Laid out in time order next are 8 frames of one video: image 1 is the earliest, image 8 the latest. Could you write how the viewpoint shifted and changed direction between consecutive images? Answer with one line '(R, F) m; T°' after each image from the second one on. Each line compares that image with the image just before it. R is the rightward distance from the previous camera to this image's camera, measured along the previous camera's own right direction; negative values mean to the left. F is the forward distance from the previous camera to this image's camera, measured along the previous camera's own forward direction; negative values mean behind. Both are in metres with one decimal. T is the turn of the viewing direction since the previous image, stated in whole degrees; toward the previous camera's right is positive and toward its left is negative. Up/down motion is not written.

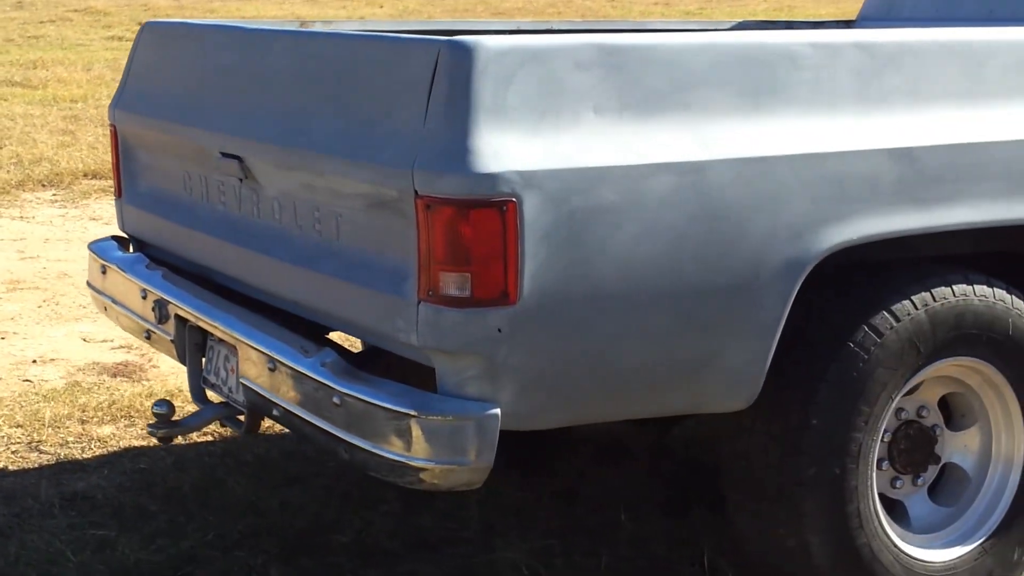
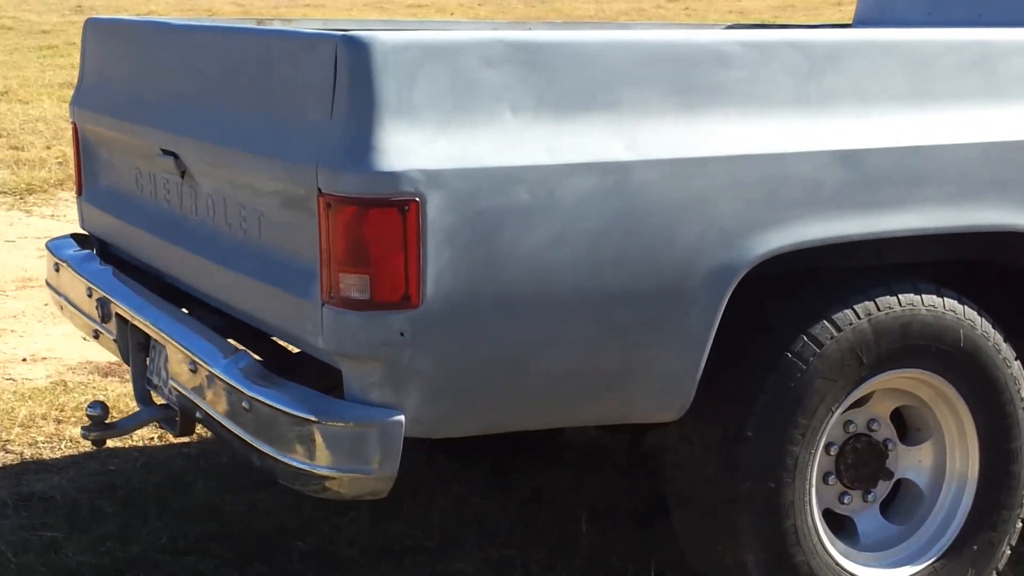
(+0.2, +0.1) m; -3°
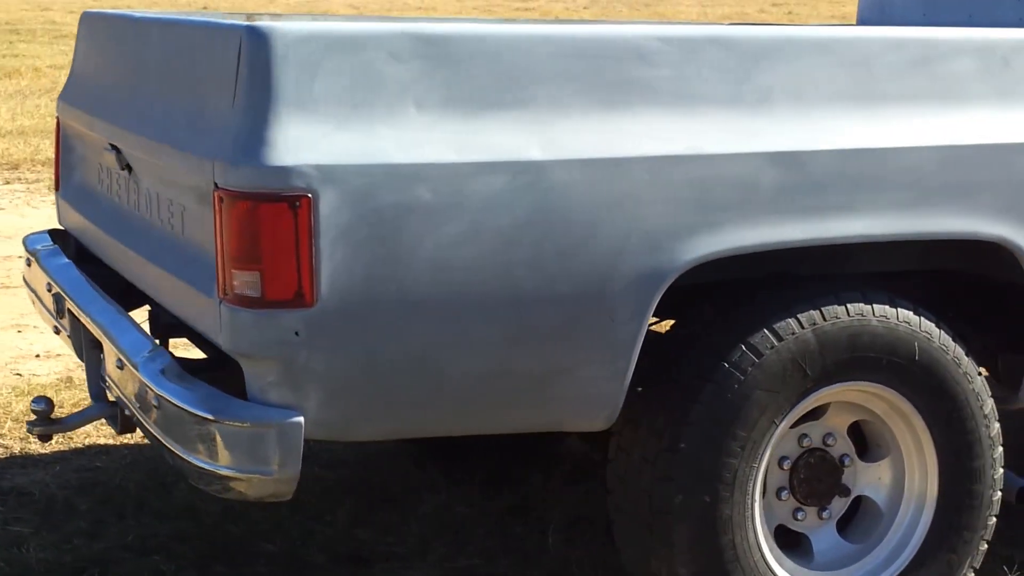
(+0.3, +0.1) m; -4°
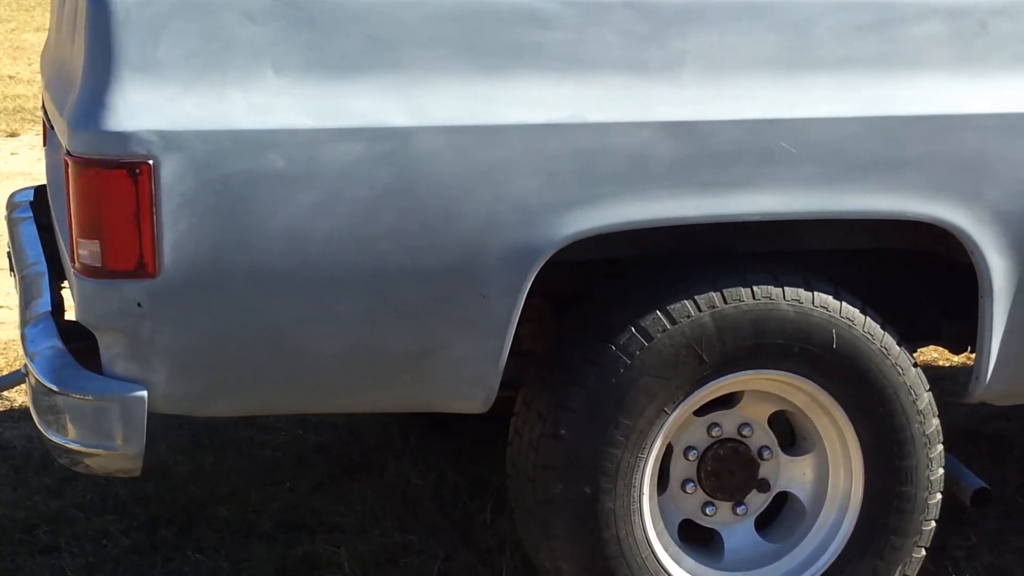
(+0.4, +0.1) m; -7°
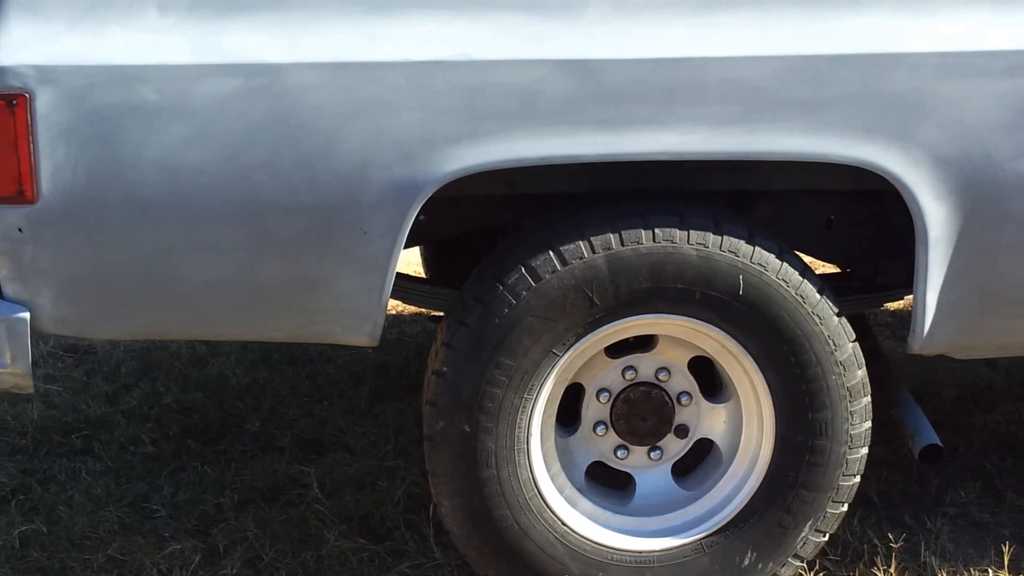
(+0.7, +0.1) m; -13°
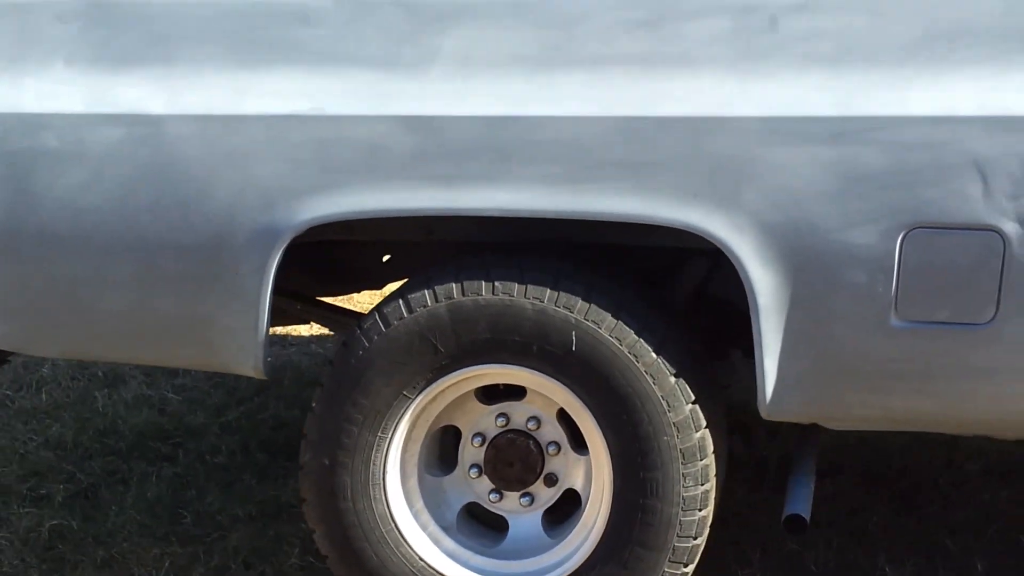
(+0.9, 0.0) m; -18°
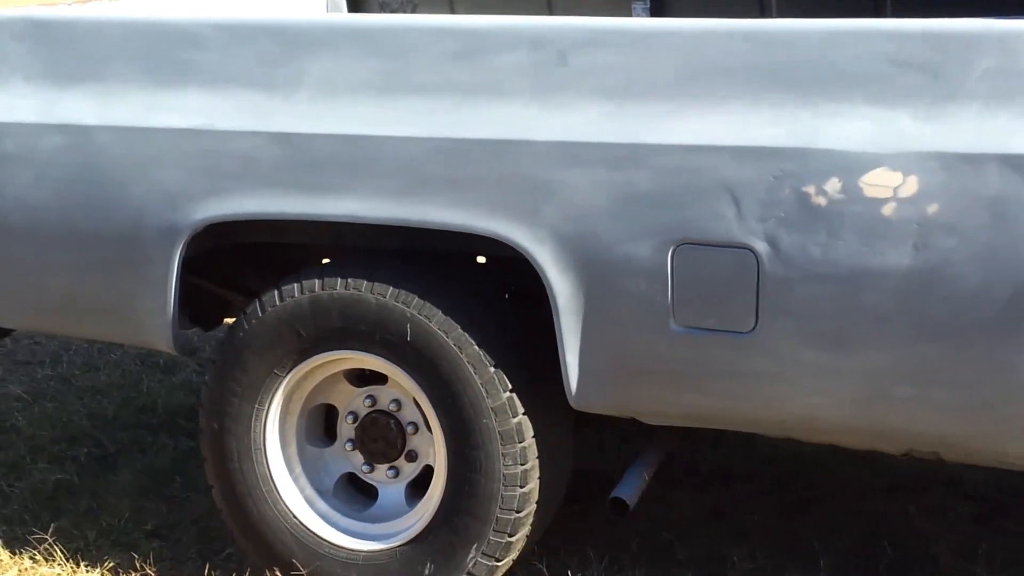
(+0.6, -0.3) m; -9°
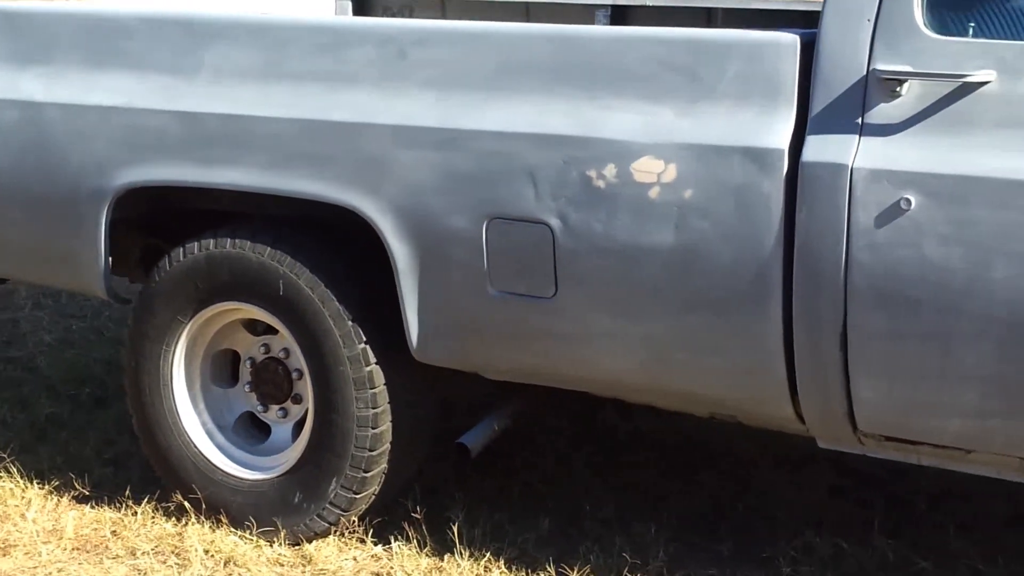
(+0.6, -0.3) m; -7°
